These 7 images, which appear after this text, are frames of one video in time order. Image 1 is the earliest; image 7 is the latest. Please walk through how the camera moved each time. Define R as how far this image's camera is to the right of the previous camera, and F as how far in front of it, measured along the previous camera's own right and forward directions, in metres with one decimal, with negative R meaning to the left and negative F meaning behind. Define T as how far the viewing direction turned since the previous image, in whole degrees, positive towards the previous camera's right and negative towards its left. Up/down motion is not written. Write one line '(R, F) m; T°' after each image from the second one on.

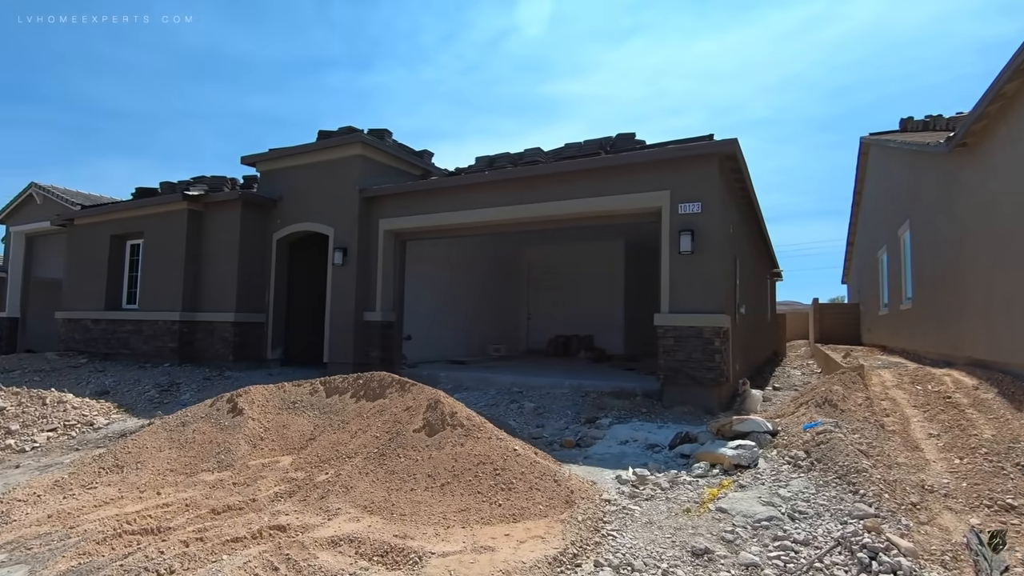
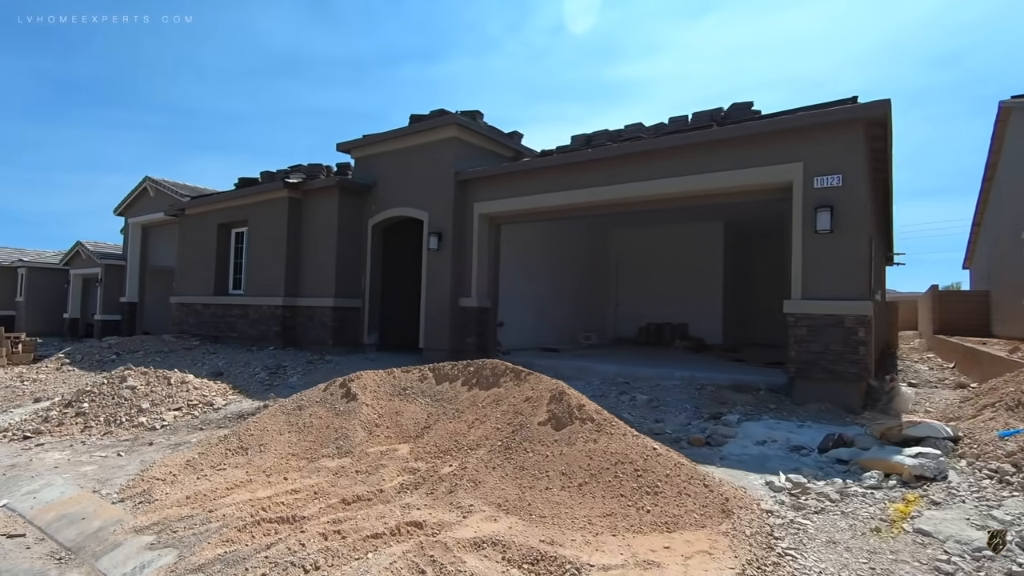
(-0.6, +0.4) m; -7°
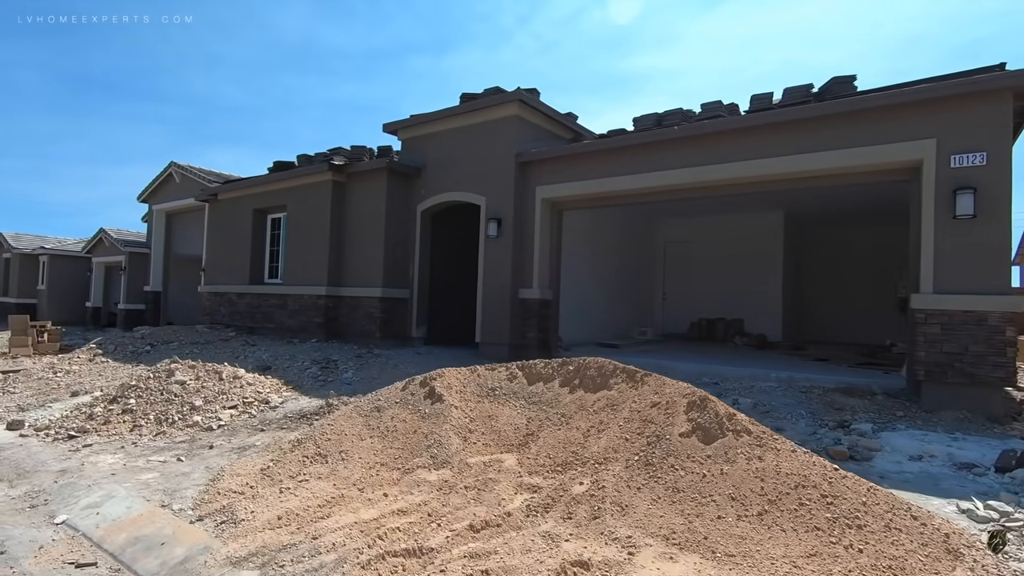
(-1.1, +0.8) m; -1°
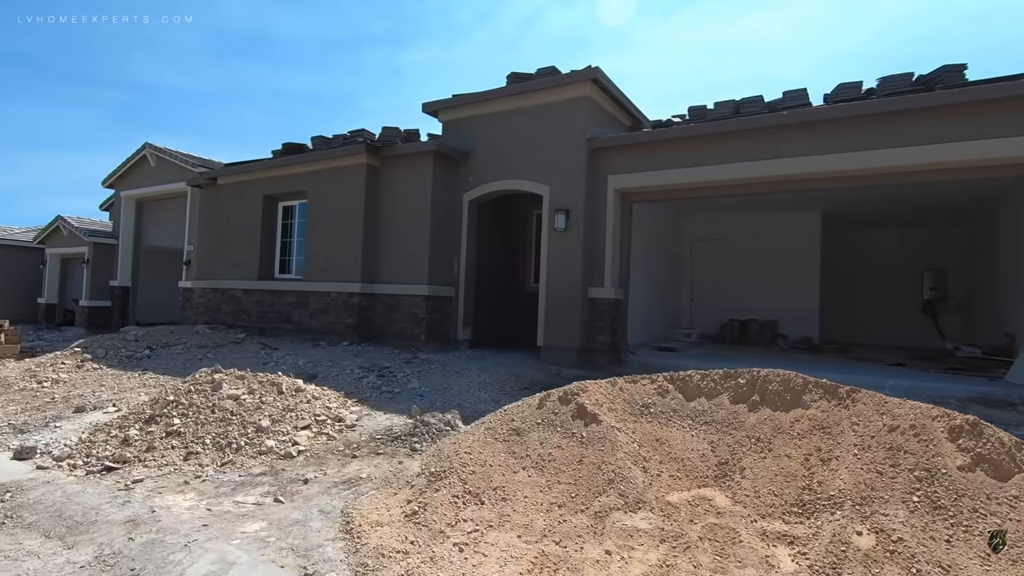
(-2.0, +1.1) m; +5°
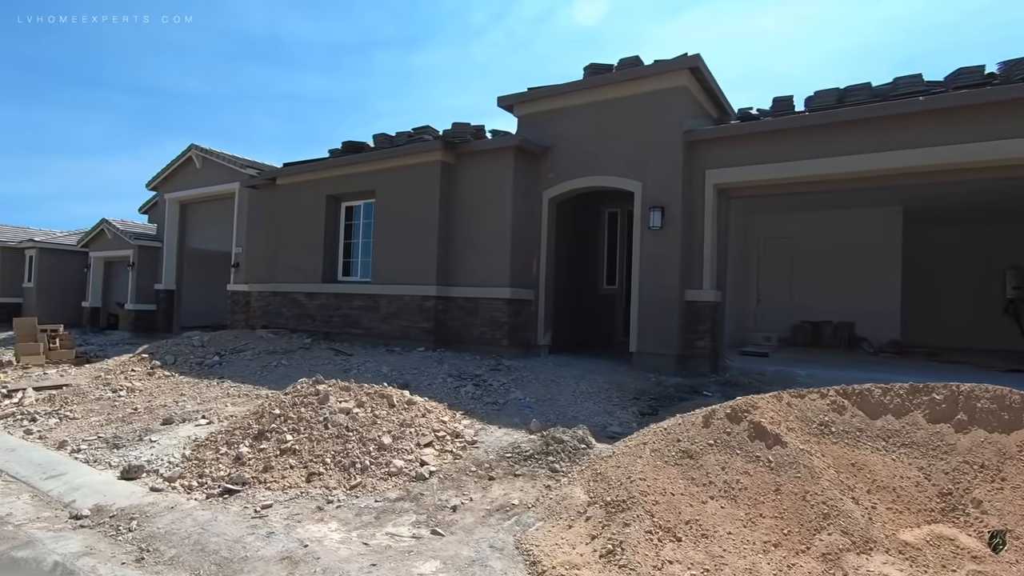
(-1.3, +0.5) m; -2°
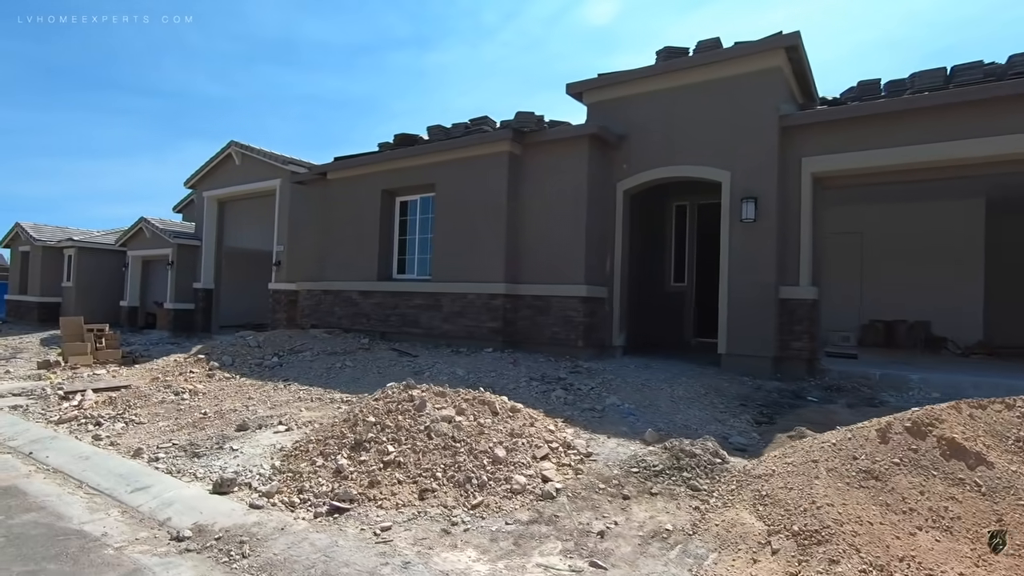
(-1.0, +0.5) m; -2°
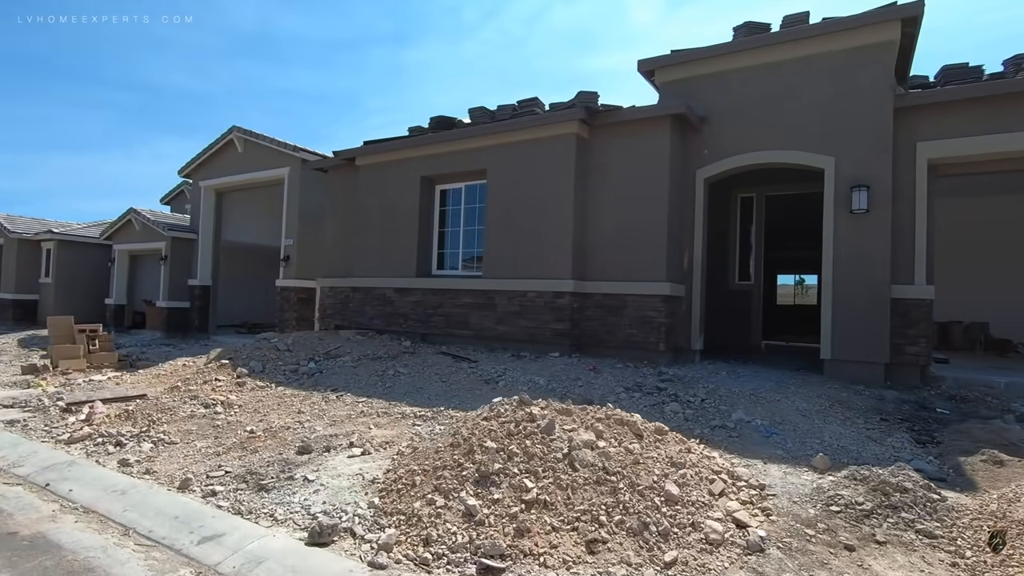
(-1.5, +1.0) m; +2°
